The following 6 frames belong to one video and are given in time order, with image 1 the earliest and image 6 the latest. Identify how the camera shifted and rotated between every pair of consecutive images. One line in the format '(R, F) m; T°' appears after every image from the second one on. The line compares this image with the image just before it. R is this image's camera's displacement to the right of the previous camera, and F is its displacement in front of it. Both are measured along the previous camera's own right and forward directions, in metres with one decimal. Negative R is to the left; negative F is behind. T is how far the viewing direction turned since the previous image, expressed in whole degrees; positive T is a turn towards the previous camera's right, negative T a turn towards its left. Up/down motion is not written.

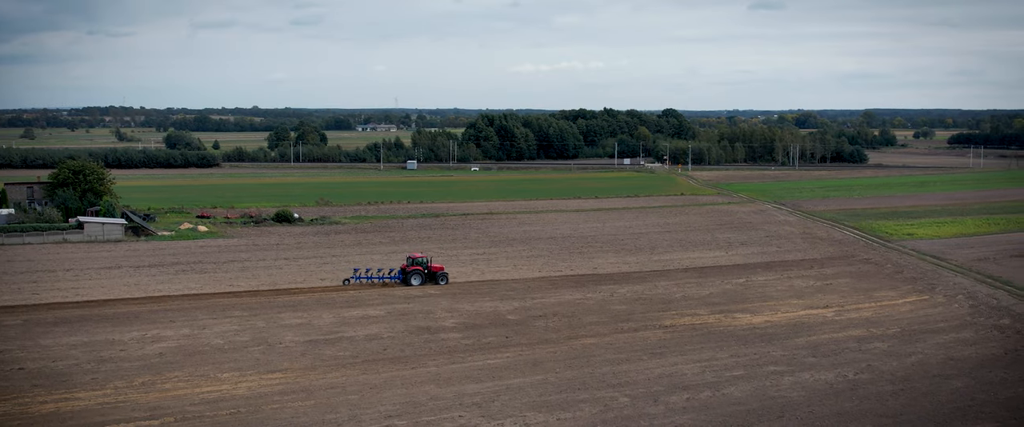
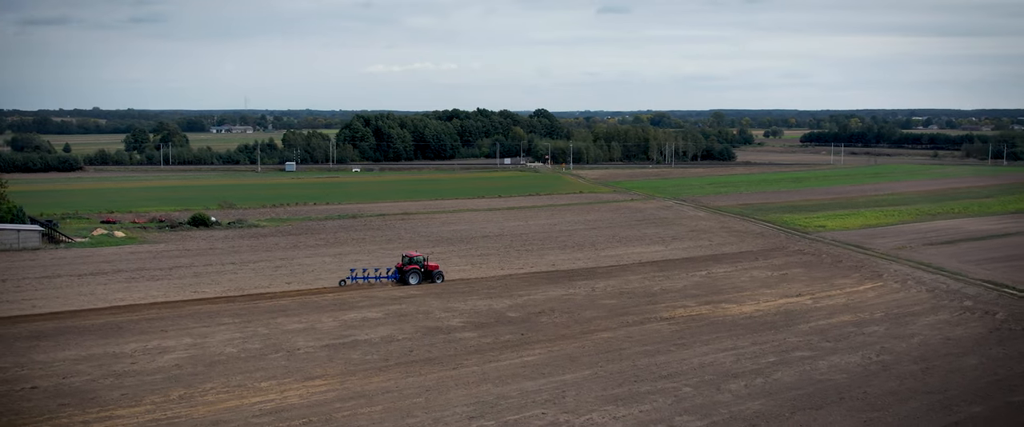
(-3.0, +0.4) m; +9°
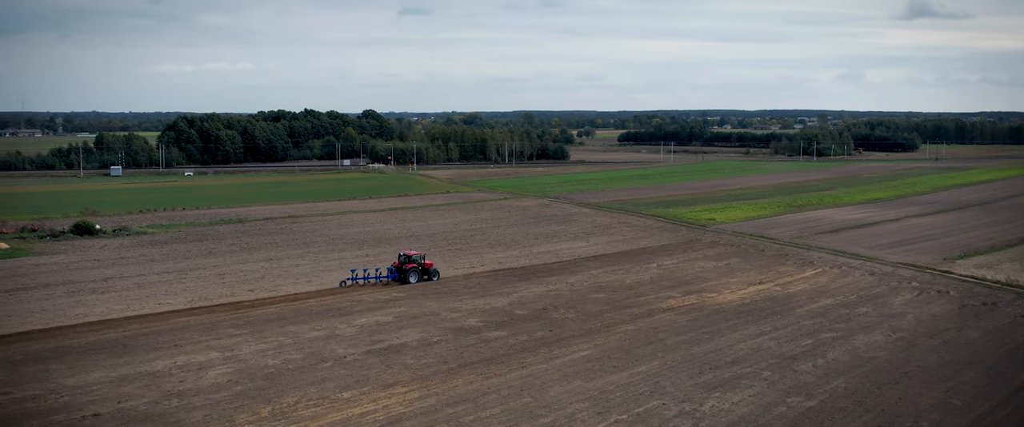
(-4.2, +0.6) m; +13°
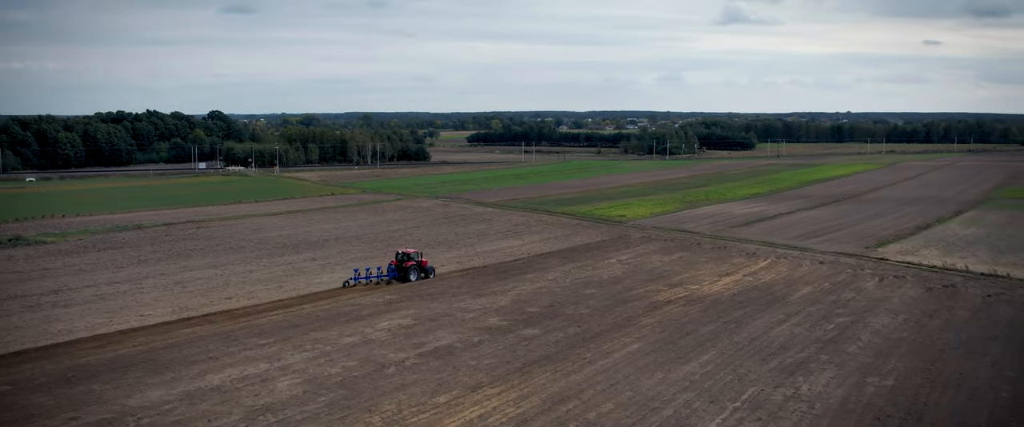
(-3.7, +0.5) m; +11°
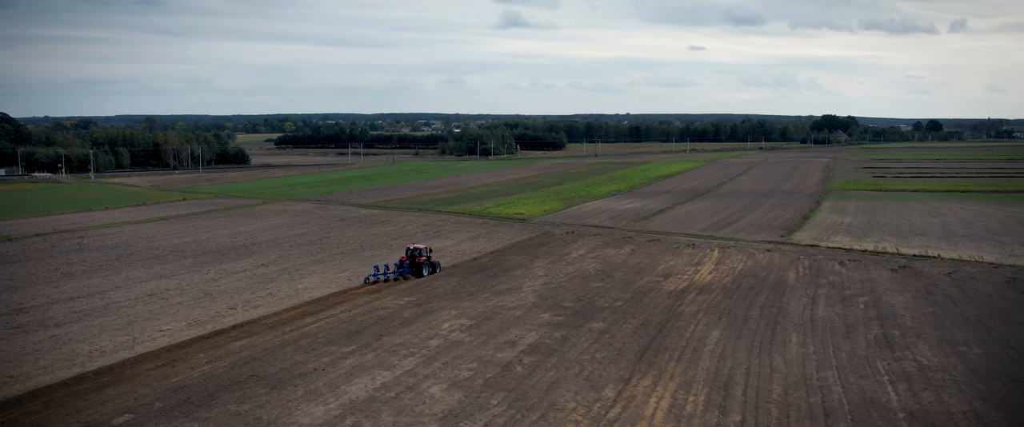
(-5.1, +0.9) m; +14°
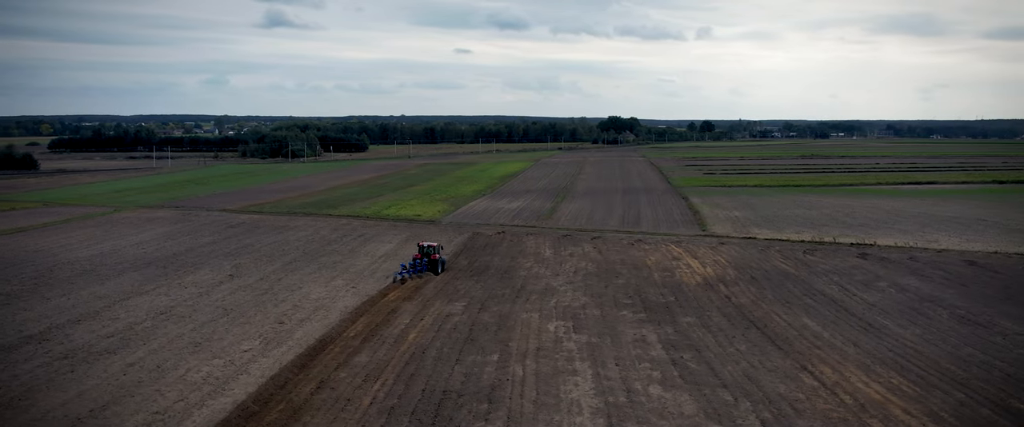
(-5.7, +1.3) m; +15°
